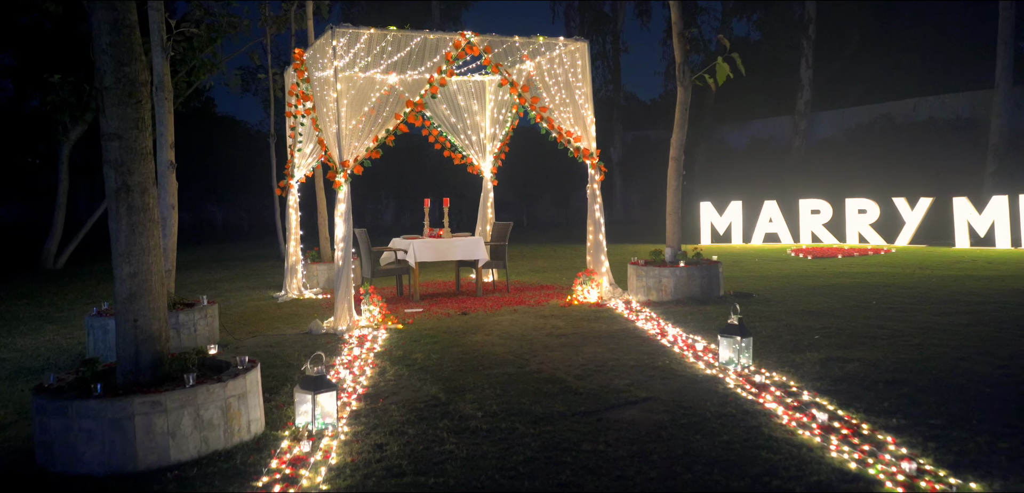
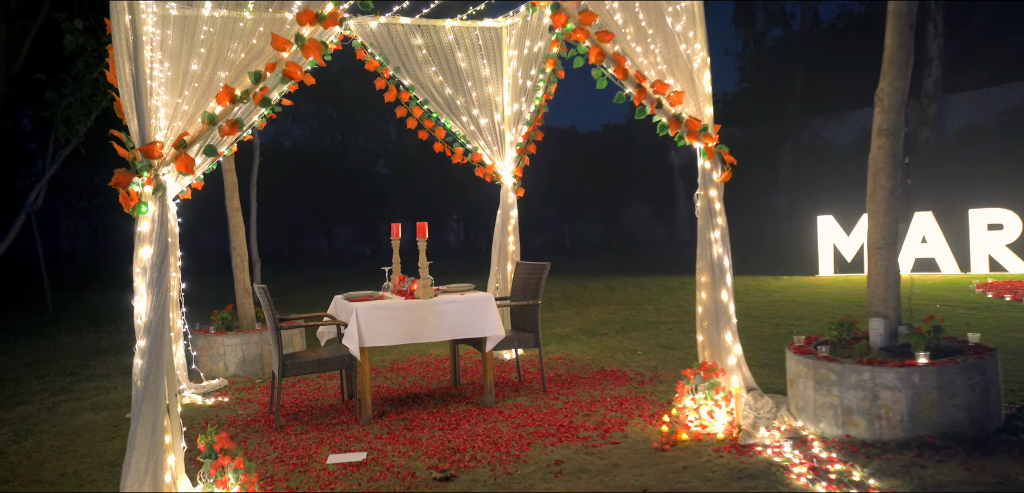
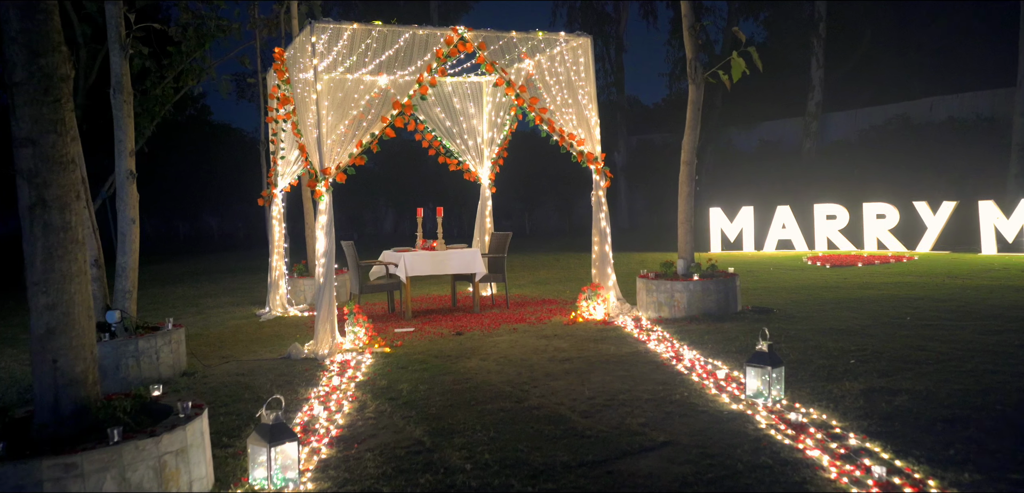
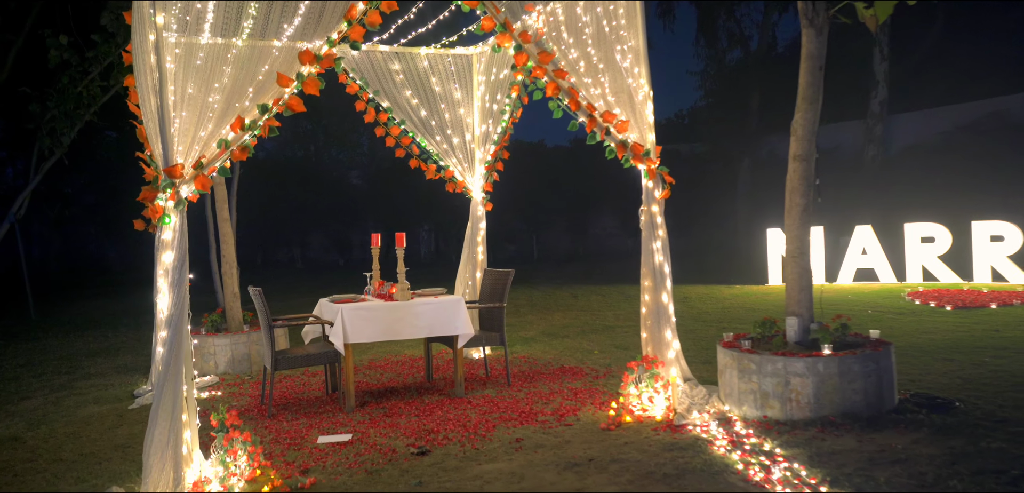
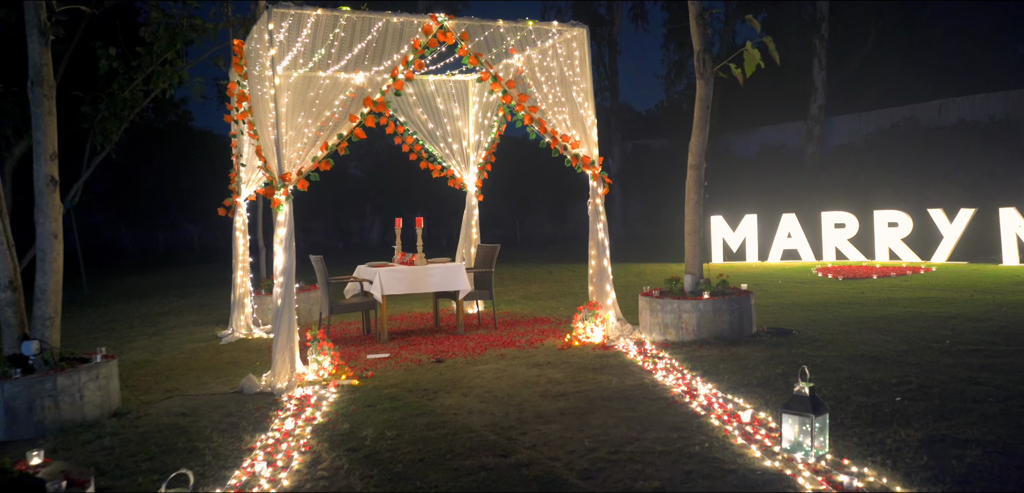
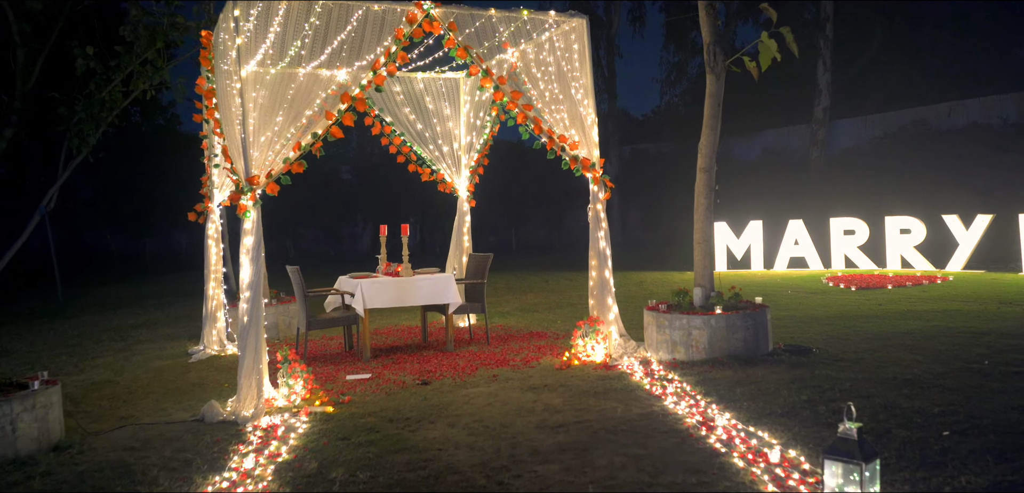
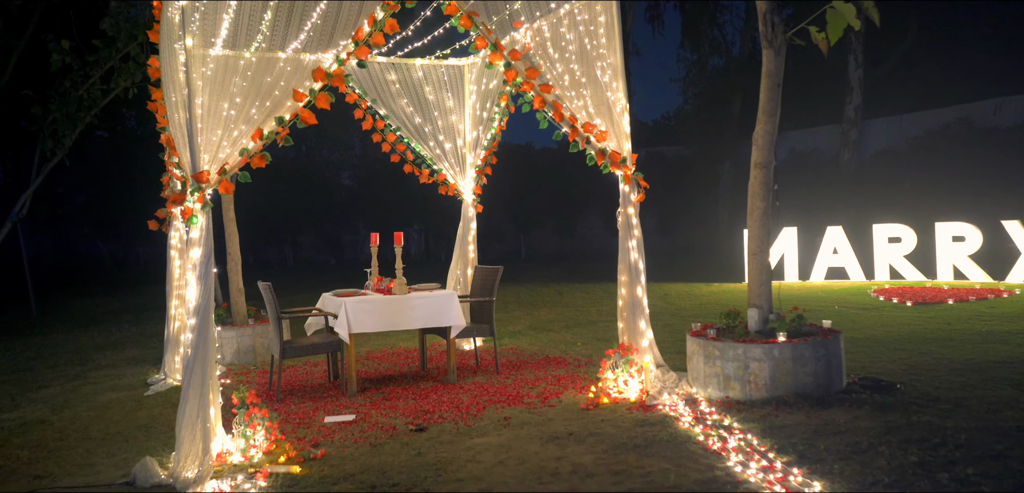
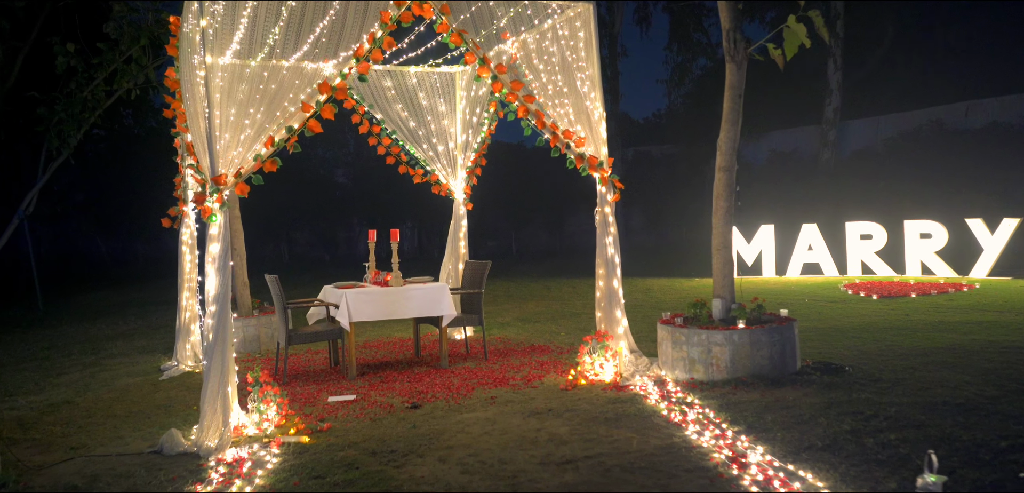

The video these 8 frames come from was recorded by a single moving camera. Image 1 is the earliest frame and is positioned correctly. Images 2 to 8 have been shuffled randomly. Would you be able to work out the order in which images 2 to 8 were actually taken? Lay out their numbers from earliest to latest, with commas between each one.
3, 5, 6, 8, 7, 4, 2
